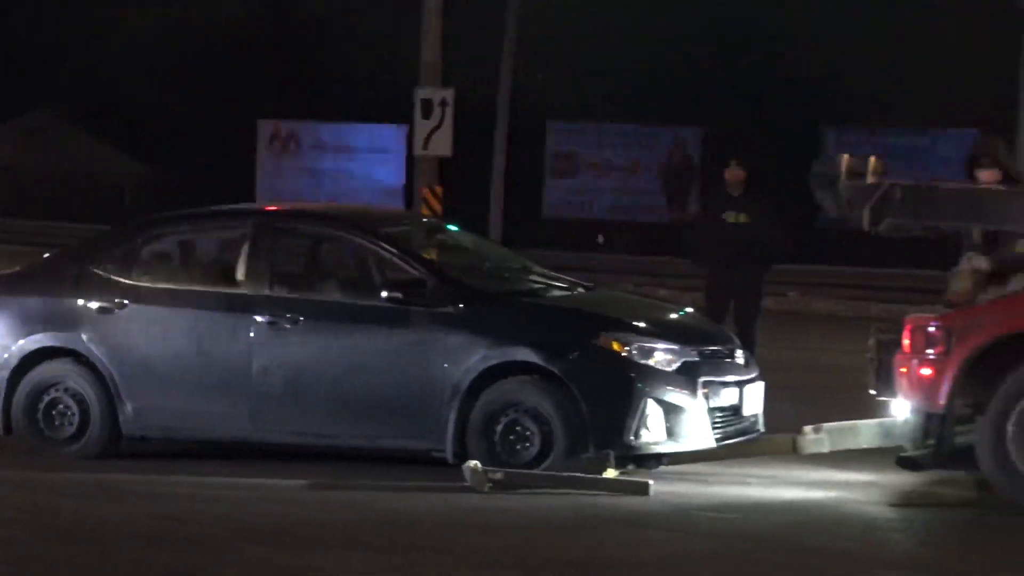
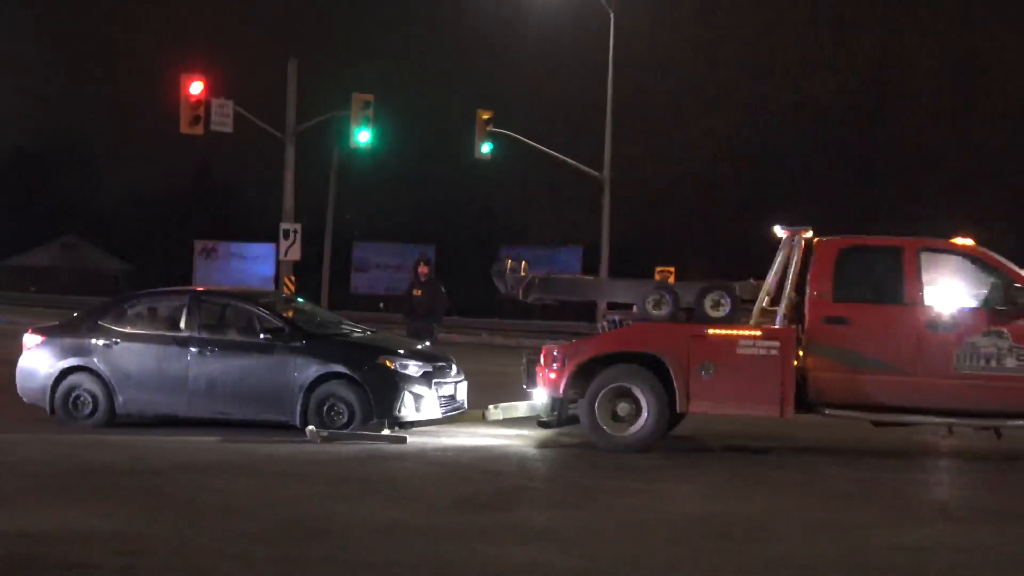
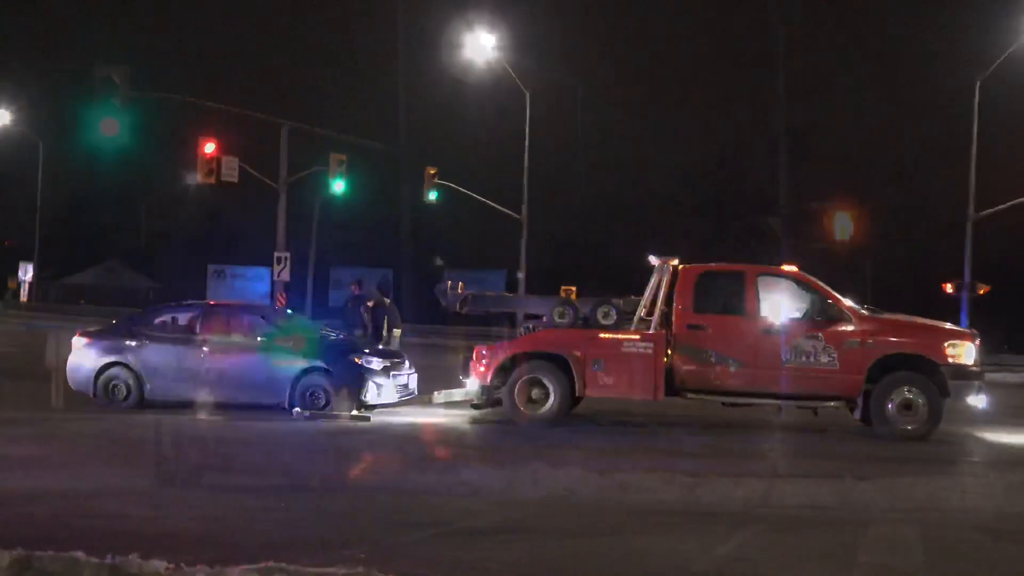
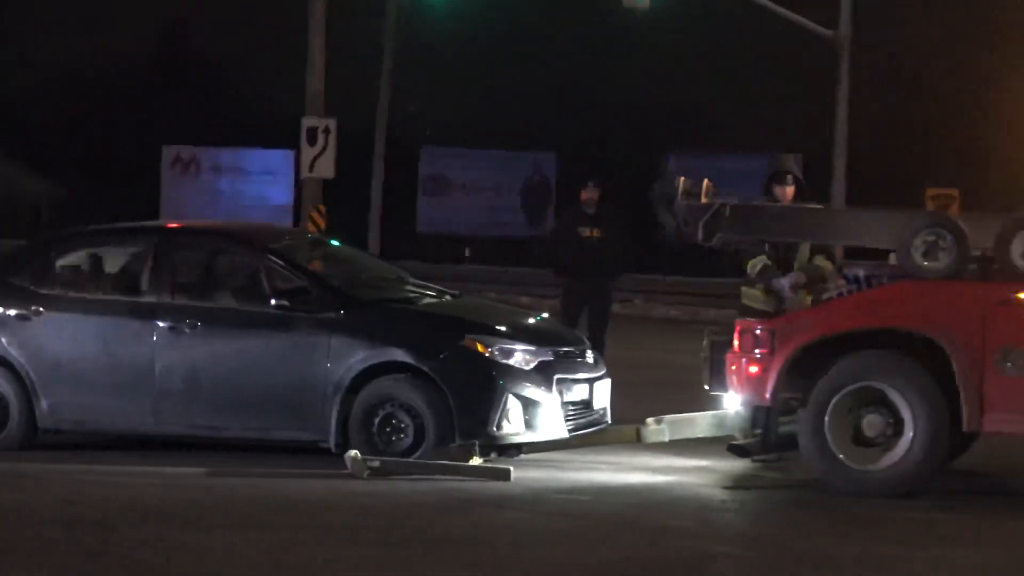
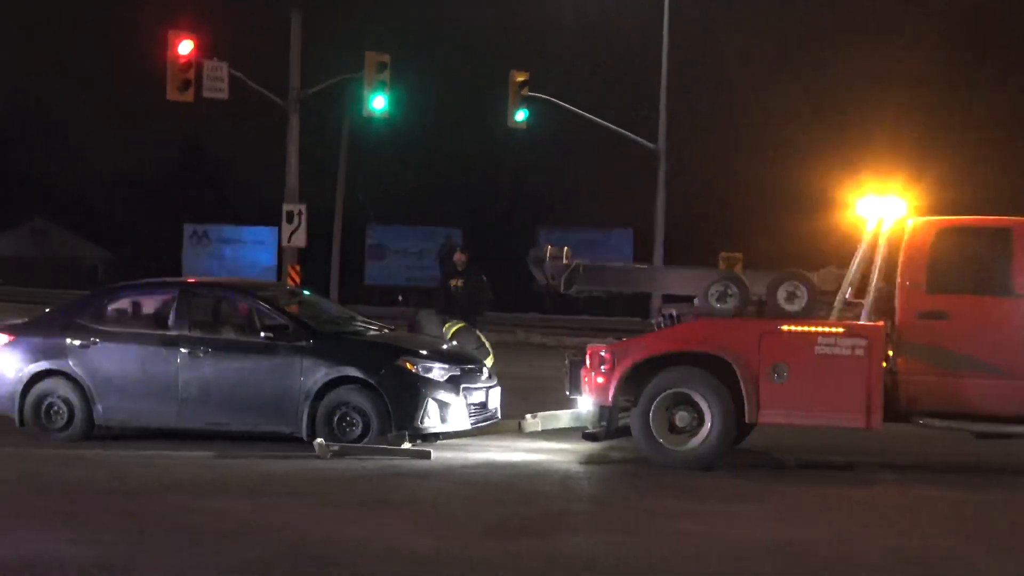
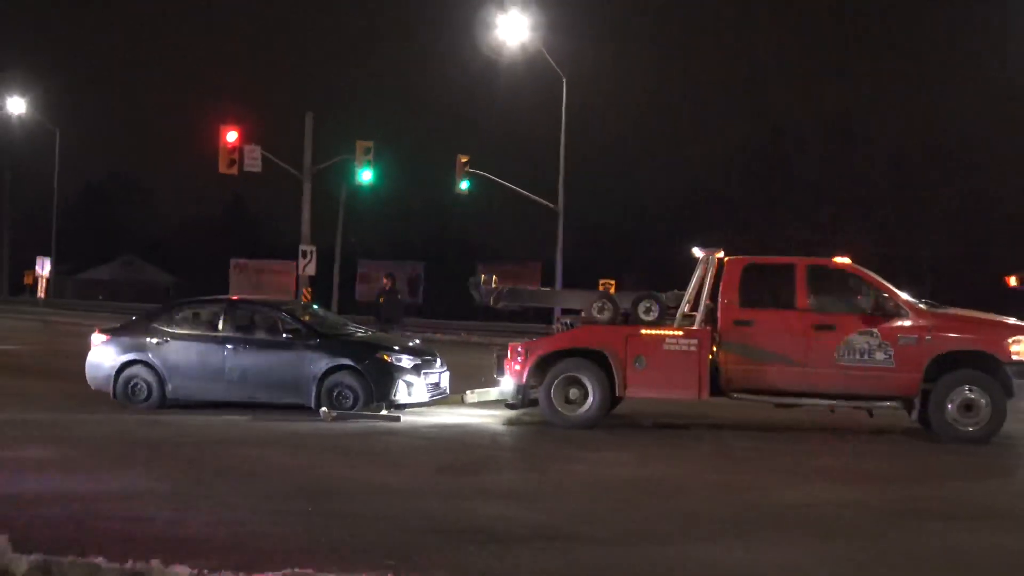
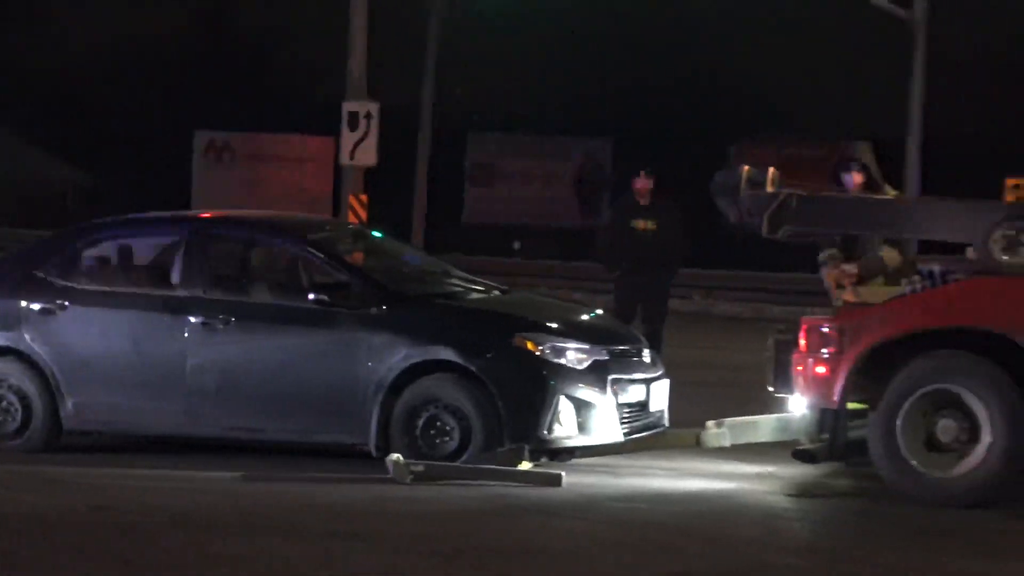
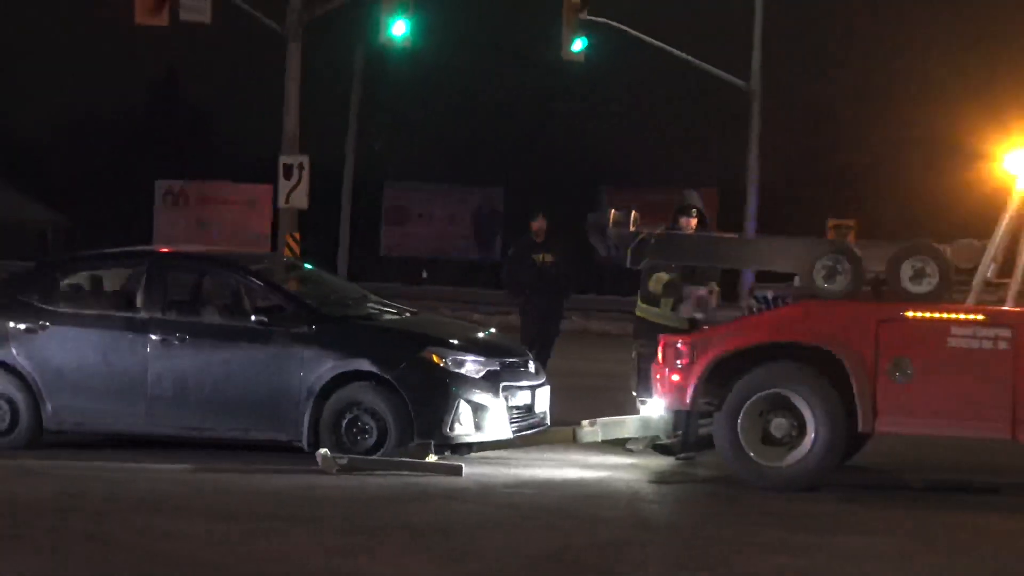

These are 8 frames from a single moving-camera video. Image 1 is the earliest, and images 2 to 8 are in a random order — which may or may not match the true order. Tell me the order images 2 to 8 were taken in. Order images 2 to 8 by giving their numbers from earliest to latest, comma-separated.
7, 4, 8, 5, 2, 6, 3
